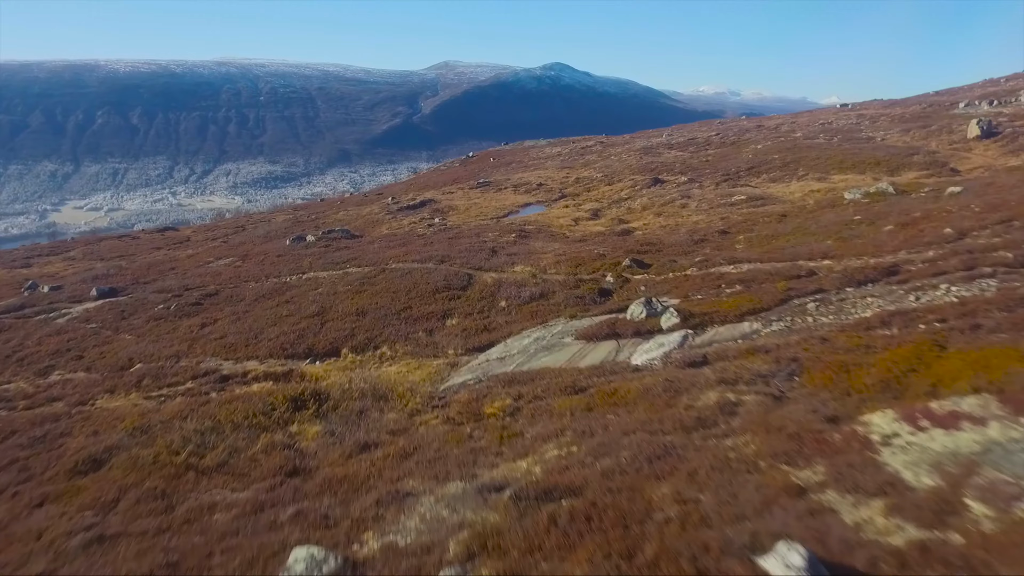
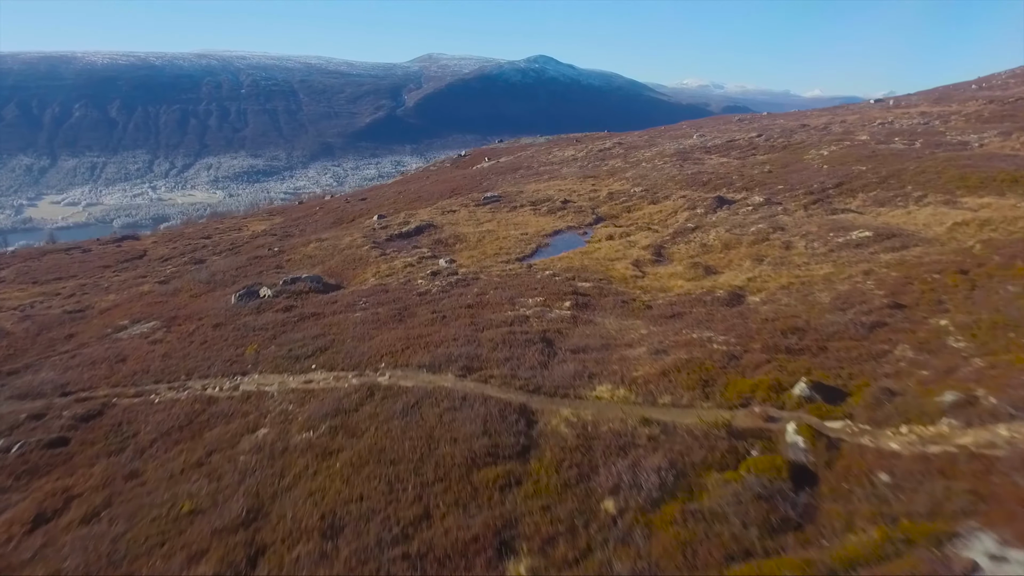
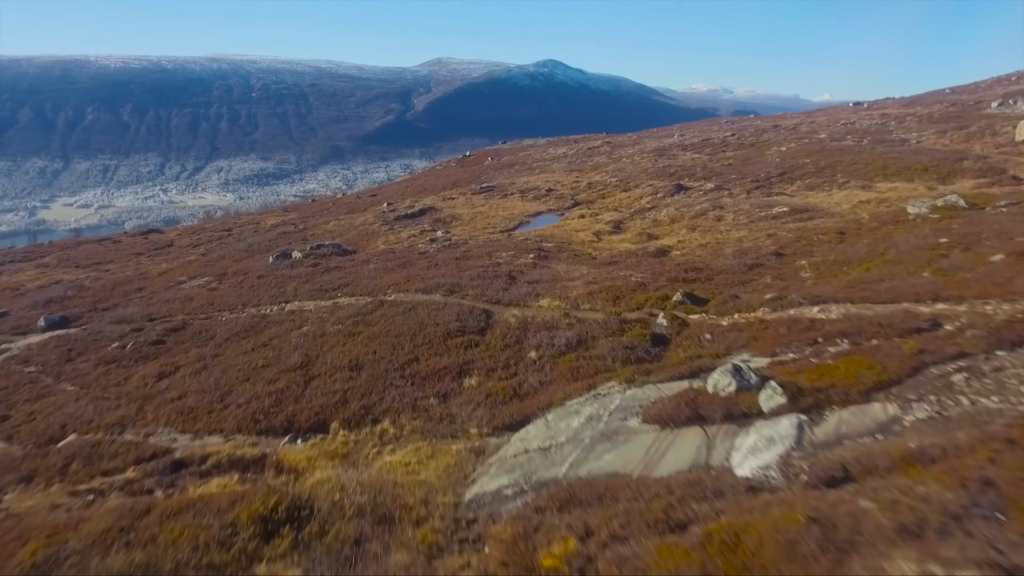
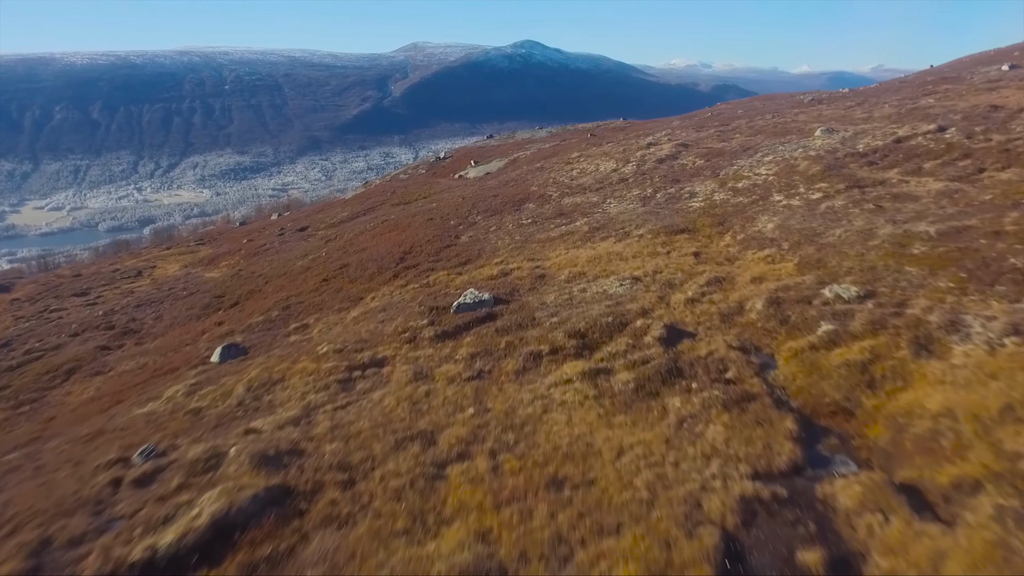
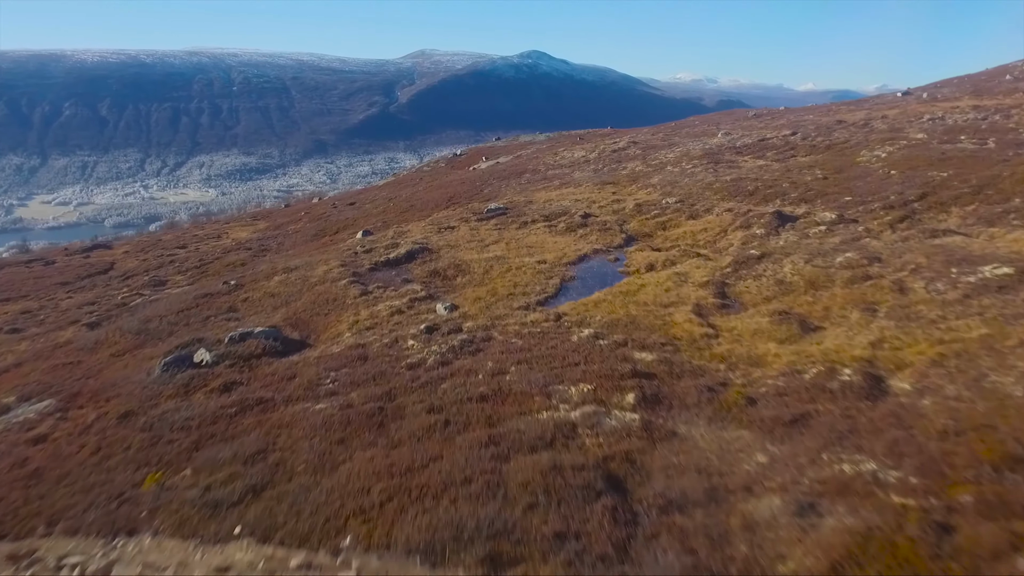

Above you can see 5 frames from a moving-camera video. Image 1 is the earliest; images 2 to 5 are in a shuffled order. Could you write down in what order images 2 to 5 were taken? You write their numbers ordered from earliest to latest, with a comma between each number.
3, 2, 5, 4
